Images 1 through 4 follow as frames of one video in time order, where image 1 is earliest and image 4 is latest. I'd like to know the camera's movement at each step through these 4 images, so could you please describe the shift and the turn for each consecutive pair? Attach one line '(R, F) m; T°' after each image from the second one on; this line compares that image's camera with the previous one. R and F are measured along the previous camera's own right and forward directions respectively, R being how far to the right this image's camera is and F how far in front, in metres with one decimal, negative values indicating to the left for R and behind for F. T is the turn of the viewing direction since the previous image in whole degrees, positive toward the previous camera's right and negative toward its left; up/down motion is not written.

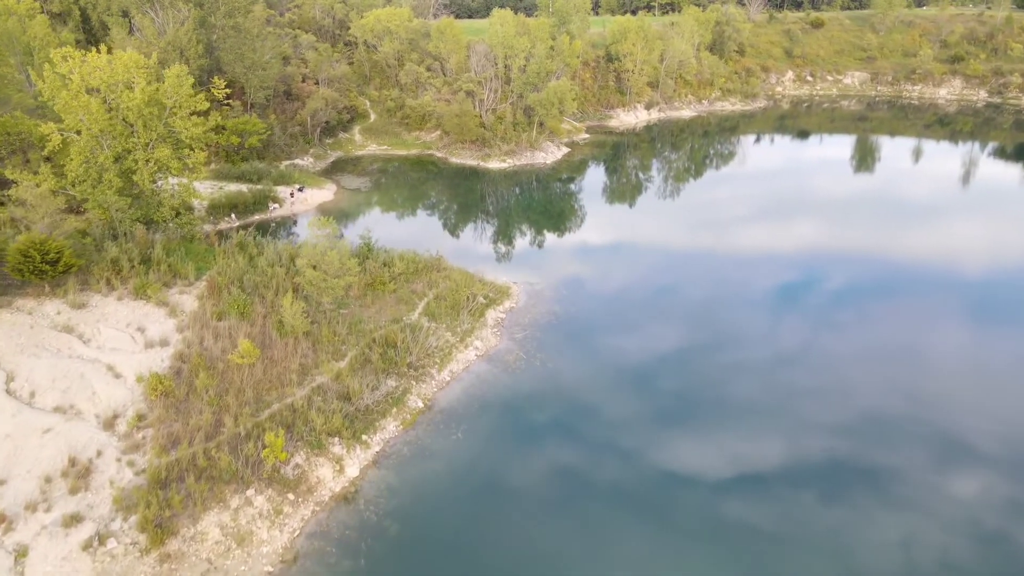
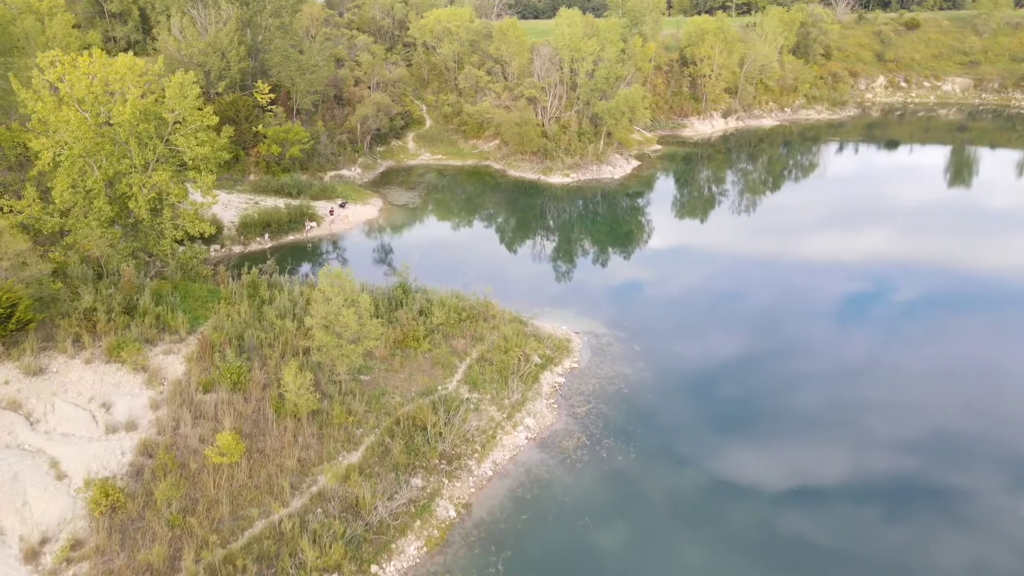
(-0.2, +5.1) m; -5°
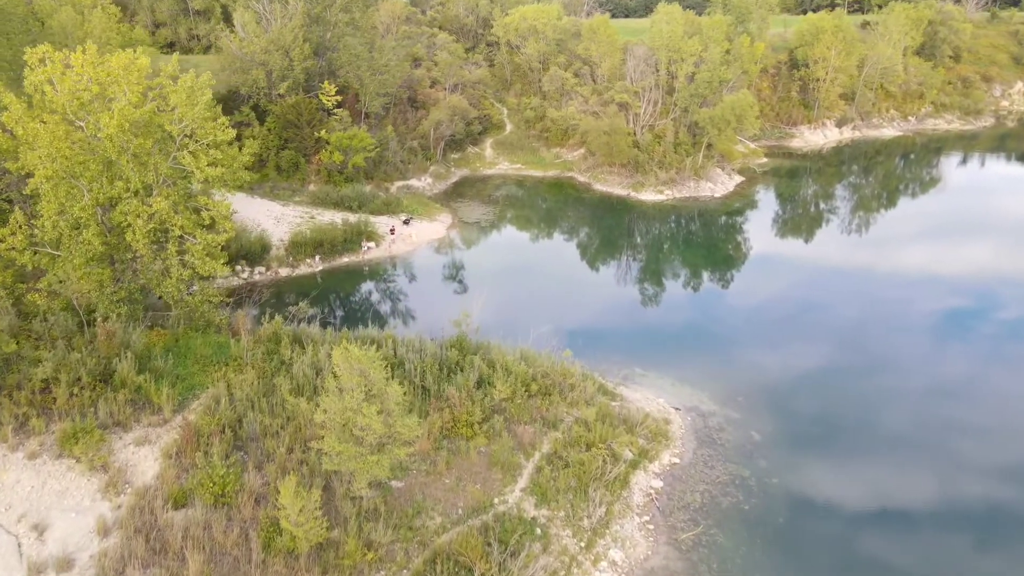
(-0.3, +5.4) m; -6°
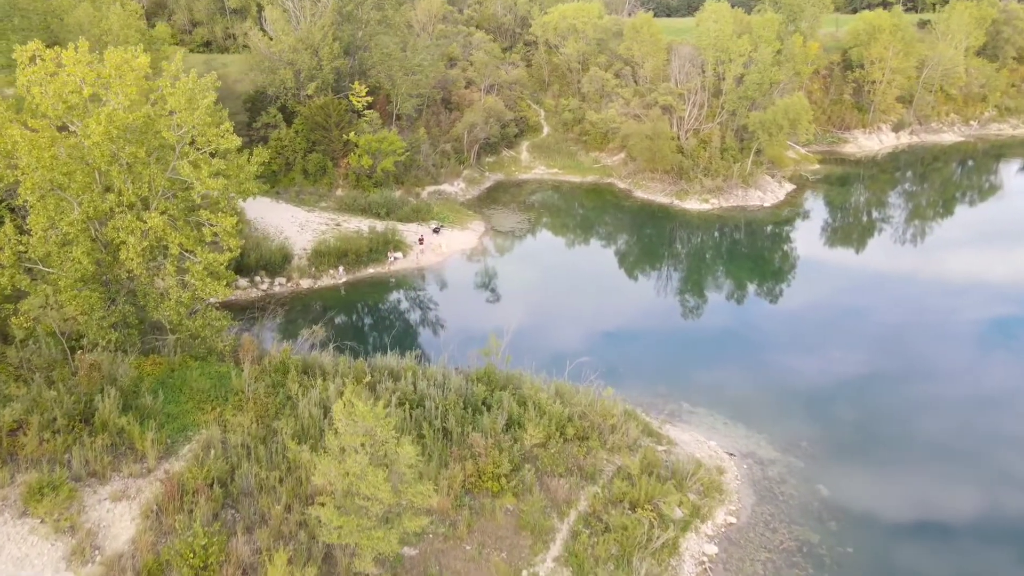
(0.0, +2.2) m; -3°
